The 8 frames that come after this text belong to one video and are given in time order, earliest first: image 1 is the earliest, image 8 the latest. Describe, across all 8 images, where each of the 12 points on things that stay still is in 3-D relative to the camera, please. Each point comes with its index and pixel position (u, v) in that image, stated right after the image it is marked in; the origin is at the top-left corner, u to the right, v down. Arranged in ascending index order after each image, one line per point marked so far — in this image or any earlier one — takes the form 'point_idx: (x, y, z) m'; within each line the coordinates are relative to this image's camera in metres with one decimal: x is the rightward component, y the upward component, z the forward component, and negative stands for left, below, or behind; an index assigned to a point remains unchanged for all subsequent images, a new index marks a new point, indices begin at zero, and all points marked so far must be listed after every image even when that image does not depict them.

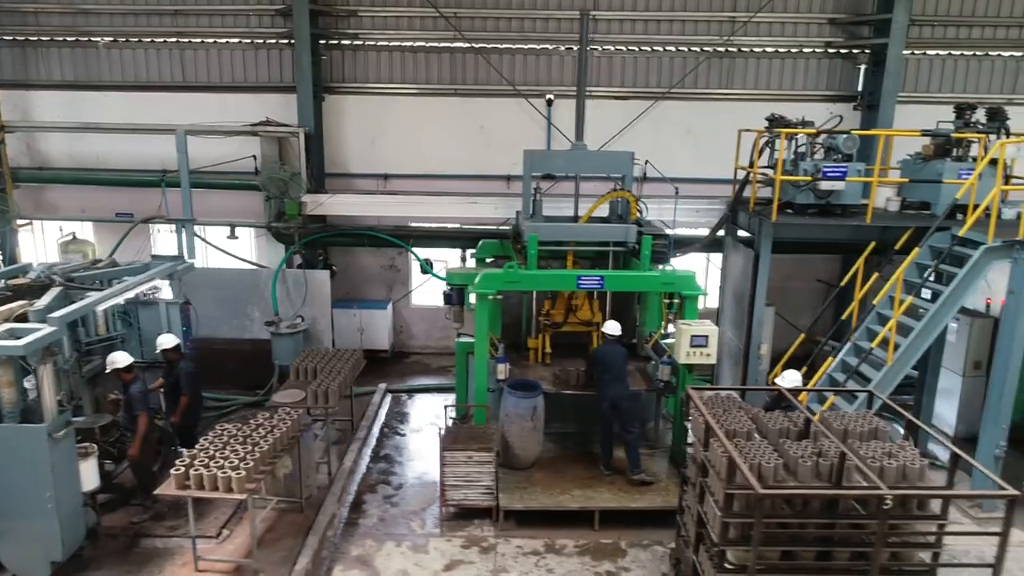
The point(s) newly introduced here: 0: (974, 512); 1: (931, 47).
0: (+4.1, -2.0, +6.5) m
1: (+5.5, +3.1, +9.5) m
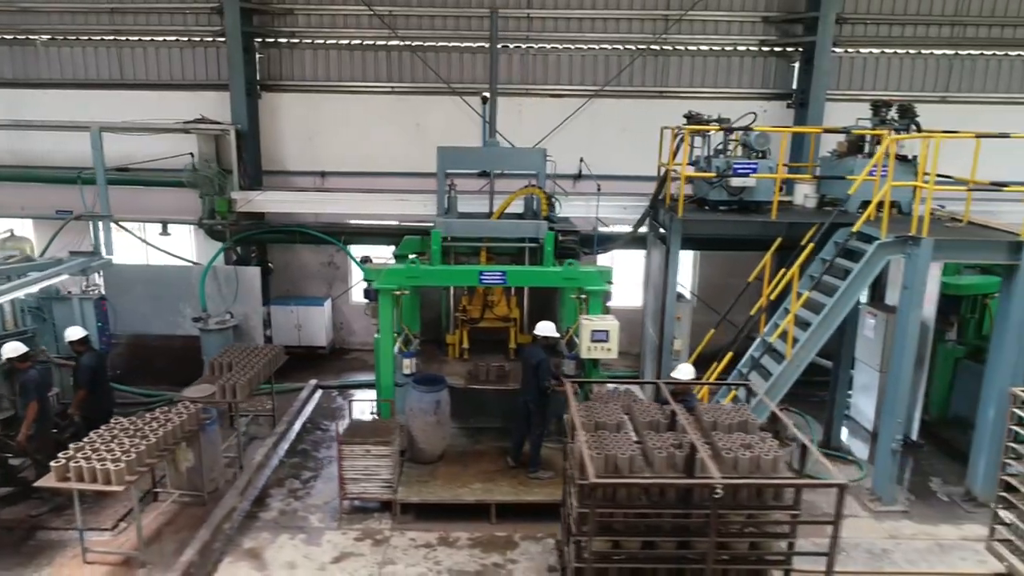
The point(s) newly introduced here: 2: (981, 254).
0: (+3.2, -2.0, +6.5) m
1: (+4.7, +3.2, +9.5) m
2: (+3.9, +0.3, +6.0) m
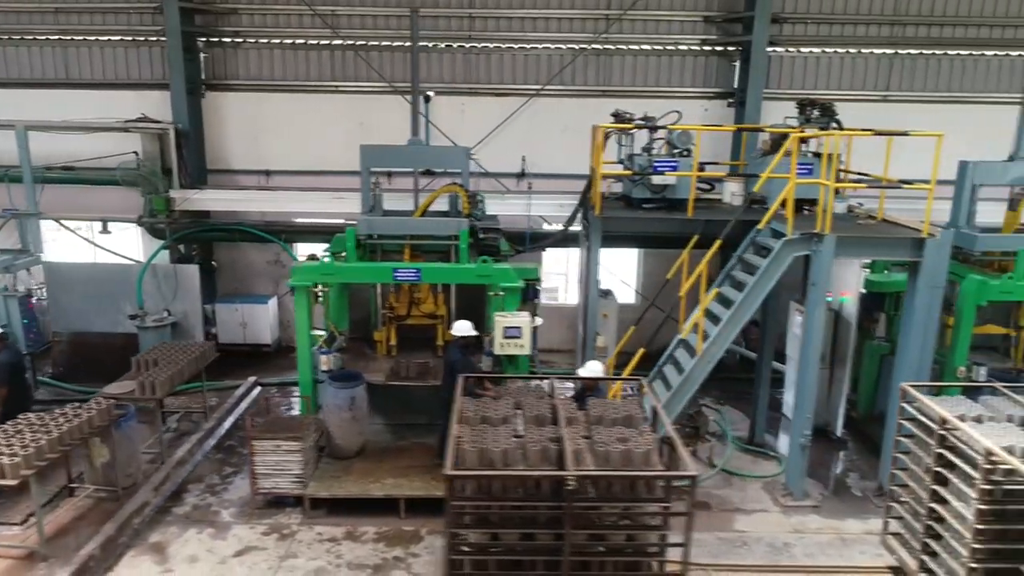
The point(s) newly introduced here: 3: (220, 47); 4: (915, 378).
0: (+2.5, -1.9, +6.6) m
1: (+3.9, +3.2, +9.6) m
2: (+3.1, +0.3, +6.1) m
3: (-3.9, +3.3, +9.8) m
4: (+3.5, -0.8, +6.3) m
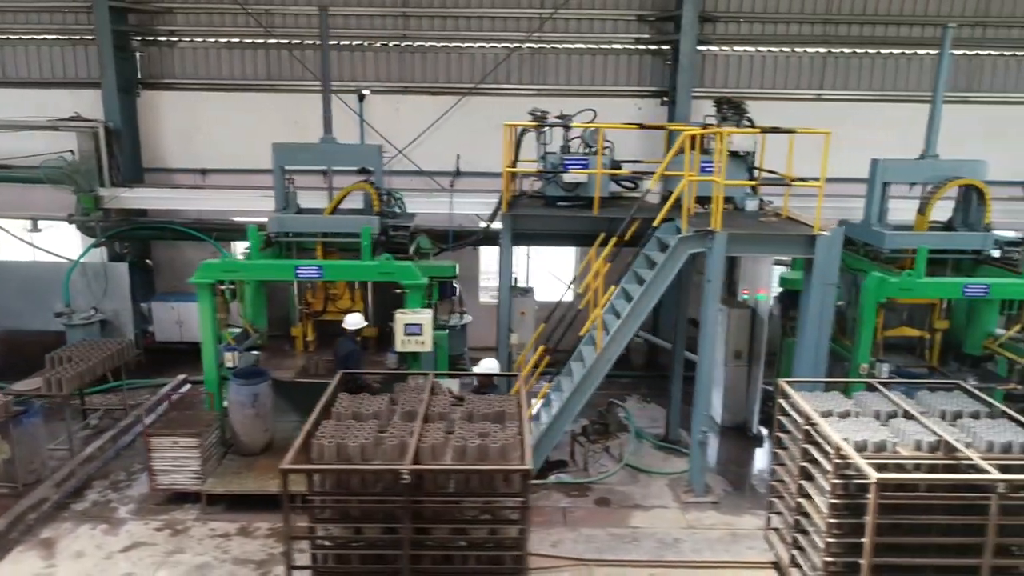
0: (+1.6, -1.9, +6.6) m
1: (+3.0, +3.2, +9.6) m
2: (+2.2, +0.3, +6.1) m
3: (-4.8, +3.3, +9.8) m
4: (+2.6, -0.8, +6.3) m
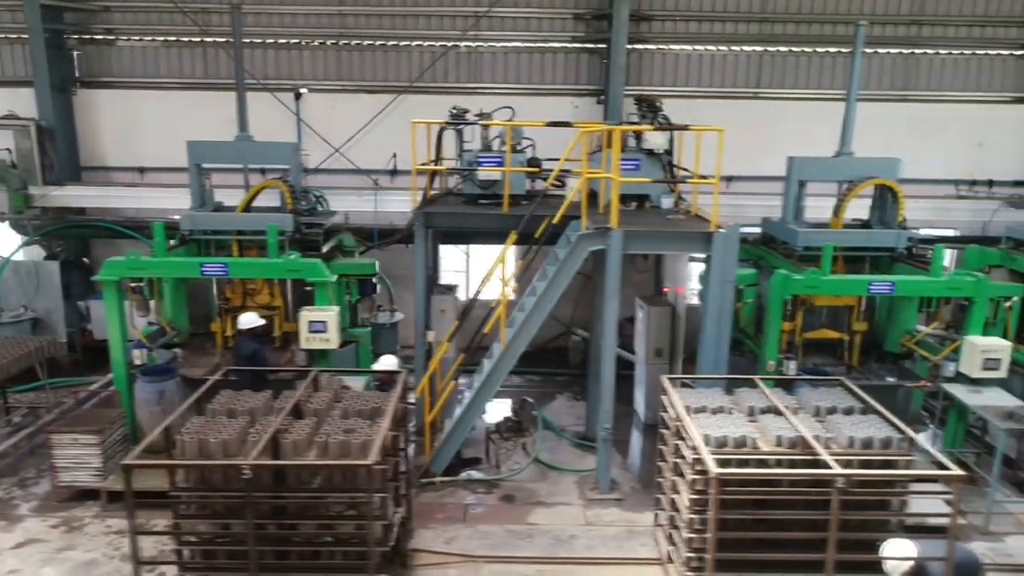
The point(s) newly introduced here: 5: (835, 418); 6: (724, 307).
0: (+0.7, -1.9, +6.6) m
1: (+2.1, +3.3, +9.6) m
2: (+1.4, +0.4, +6.1) m
3: (-5.7, +3.3, +9.8) m
4: (+1.7, -0.7, +6.3) m
5: (+2.1, -0.9, +4.8) m
6: (+1.8, -0.2, +6.2) m
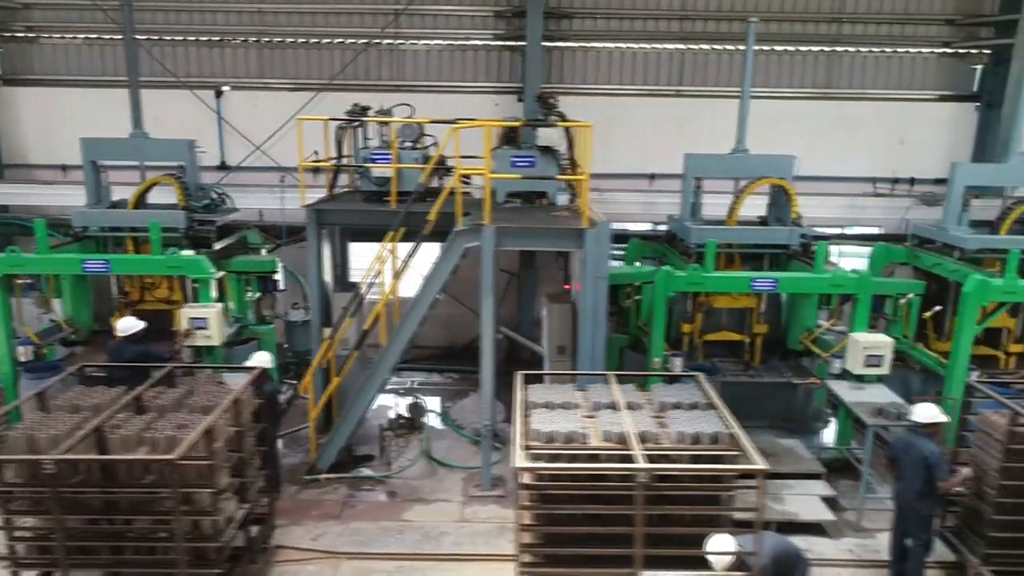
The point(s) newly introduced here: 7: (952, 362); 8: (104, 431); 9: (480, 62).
0: (-0.3, -1.8, +6.6) m
1: (+1.1, +3.3, +9.6) m
2: (+0.3, +0.4, +6.1) m
3: (-6.8, +3.3, +9.8) m
4: (+0.7, -0.7, +6.3) m
5: (+1.1, -0.8, +4.8) m
6: (+0.7, -0.1, +6.2) m
7: (+4.1, -0.6, +6.7) m
8: (-2.6, -0.9, +4.6) m
9: (-0.4, +3.1, +9.8) m
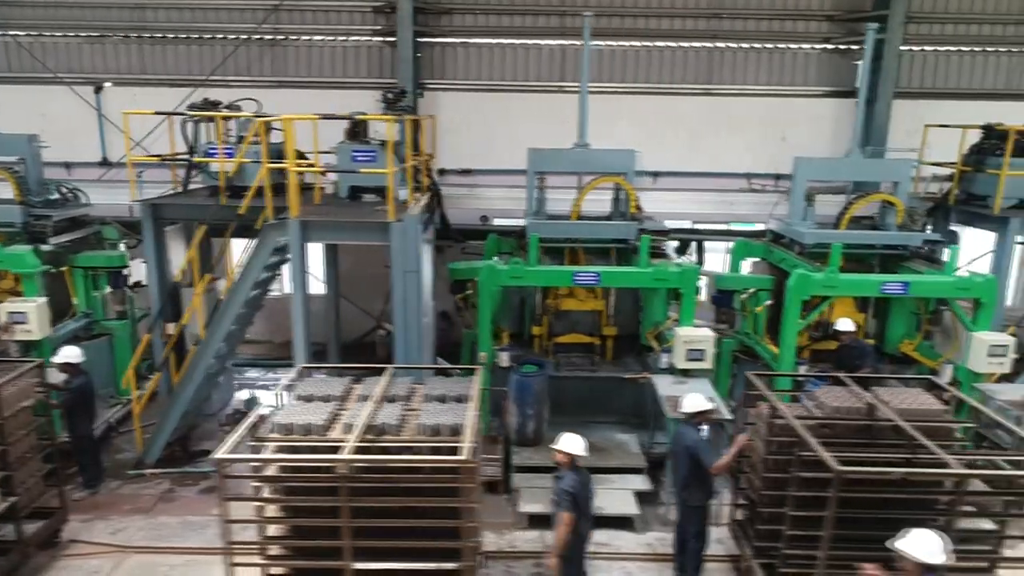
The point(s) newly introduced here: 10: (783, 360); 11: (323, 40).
0: (-2.0, -1.8, +6.6) m
1: (-0.6, +3.3, +9.6) m
2: (-1.3, +0.5, +6.1) m
3: (-8.4, +3.4, +9.8) m
4: (-0.9, -0.7, +6.3) m
5: (-0.5, -0.8, +4.7) m
6: (-0.9, -0.1, +6.1) m
7: (+2.5, -0.6, +6.7) m
8: (-4.2, -0.9, +4.6) m
9: (-2.1, +3.1, +9.8) m
10: (+2.5, -0.7, +6.7) m
11: (-2.6, +3.3, +9.7) m
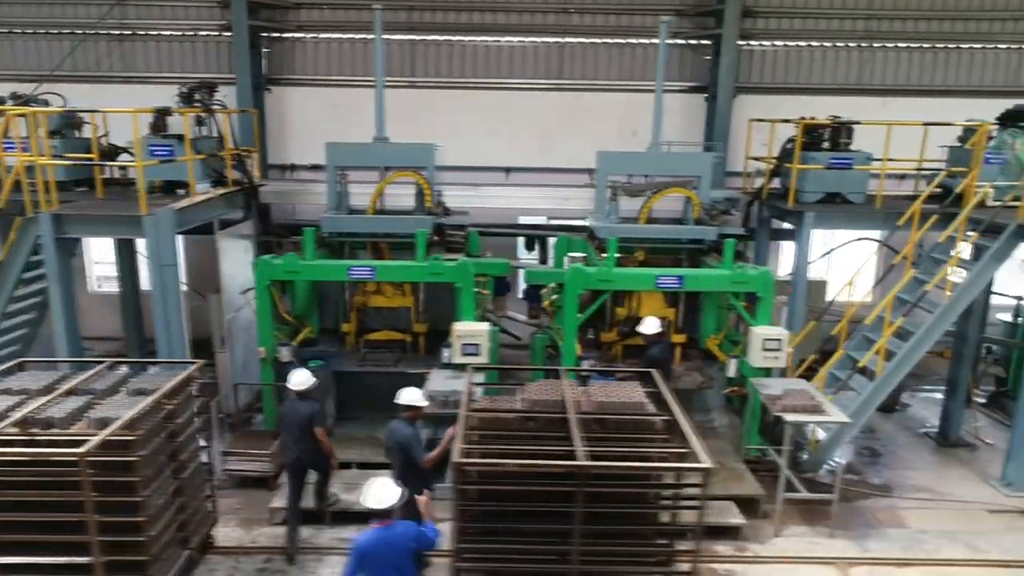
0: (-4.0, -1.7, +6.5) m
1: (-2.6, +3.4, +9.5) m
2: (-3.3, +0.5, +6.1) m
3: (-10.4, +3.4, +9.7) m
4: (-3.0, -0.6, +6.2) m
5: (-2.6, -0.7, +4.7) m
6: (-2.9, 0.0, +6.1) m
7: (+0.5, -0.5, +6.7) m
8: (-6.2, -0.8, +4.5) m
9: (-4.1, +3.2, +9.7) m
10: (+0.5, -0.6, +6.6) m
11: (-4.6, +3.4, +9.7) m
